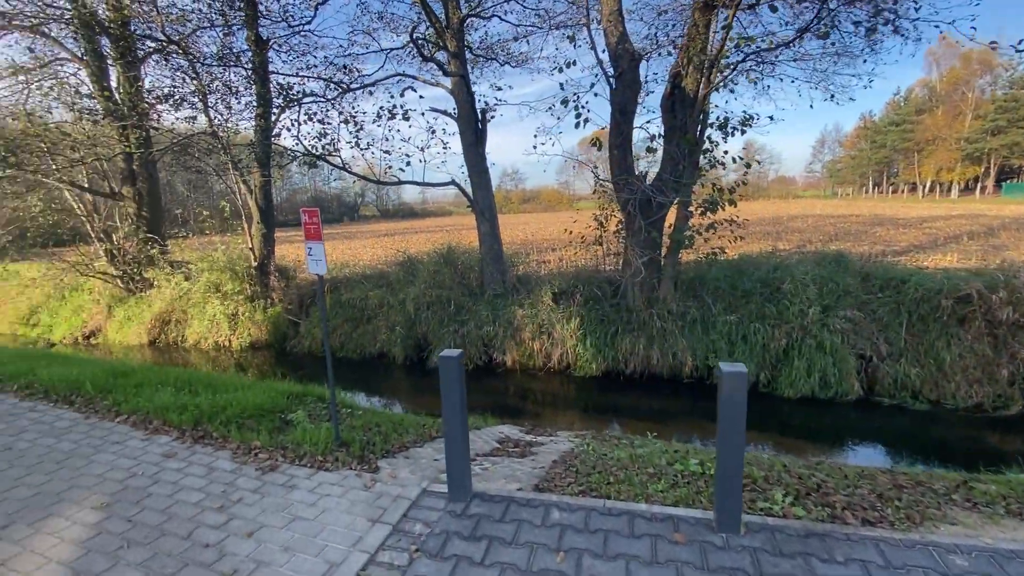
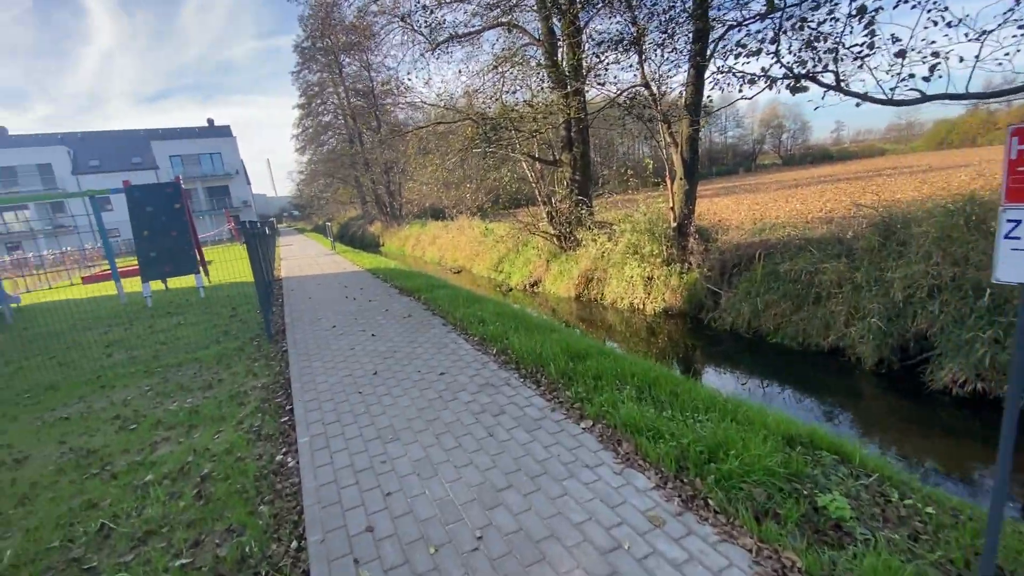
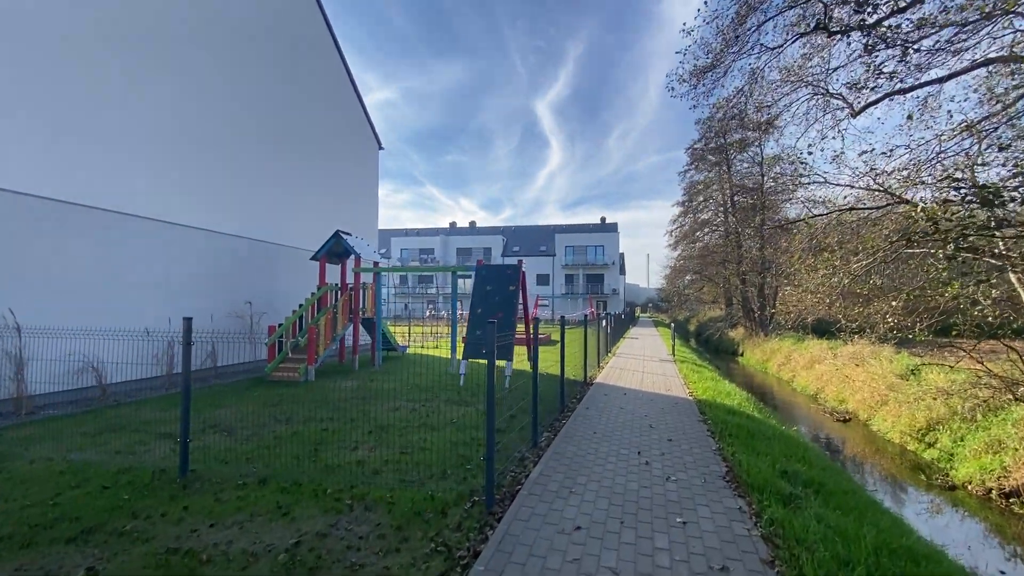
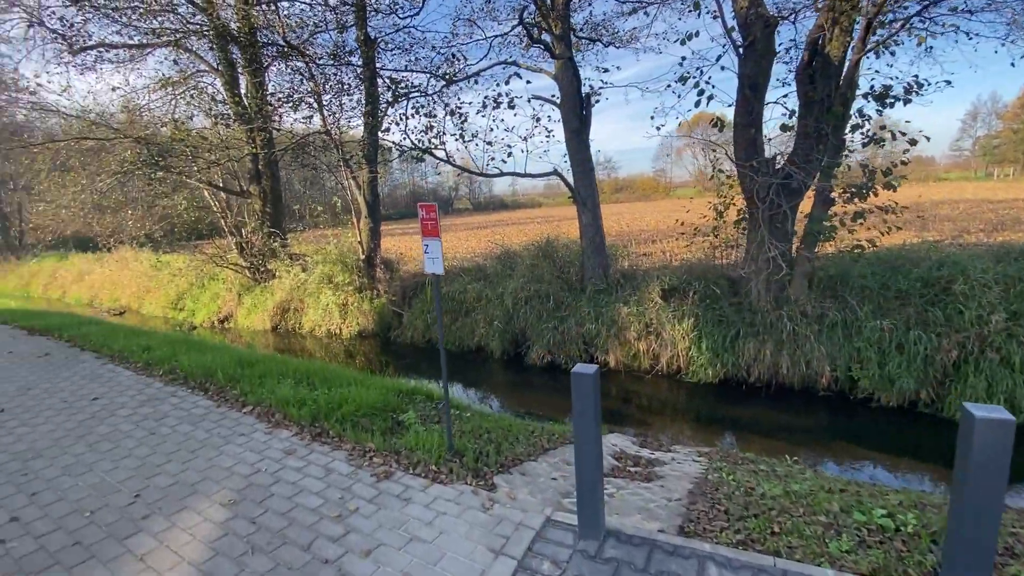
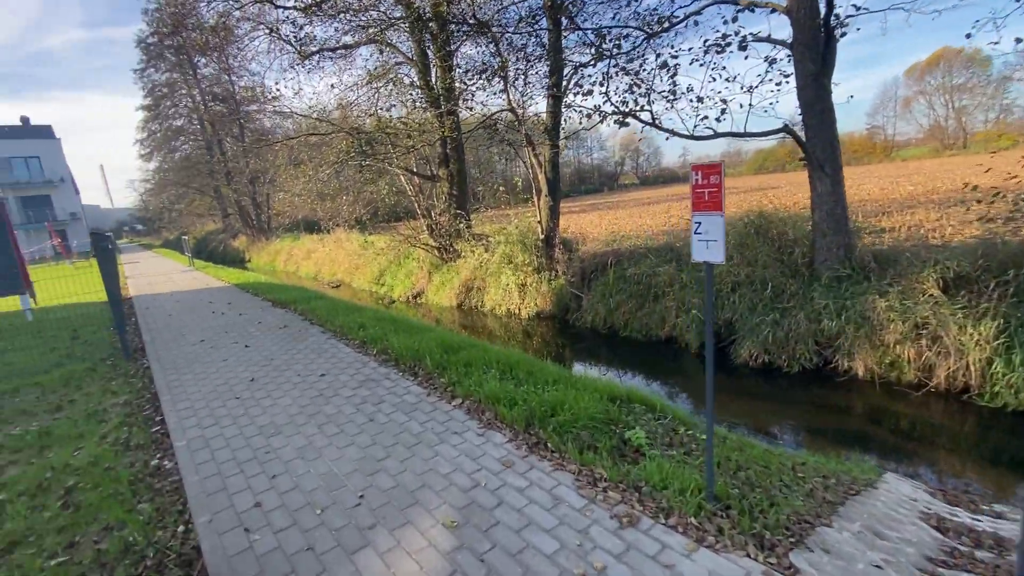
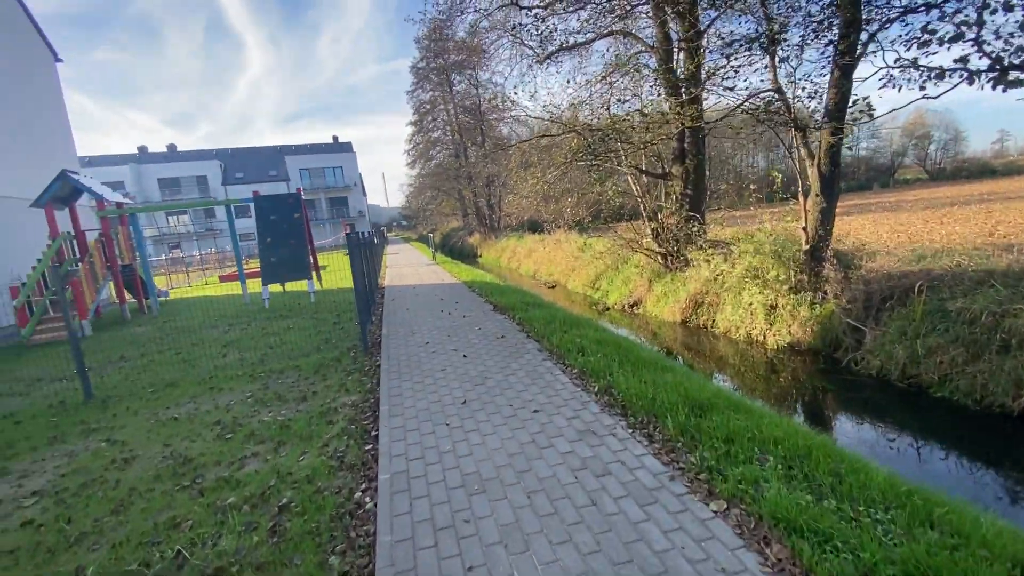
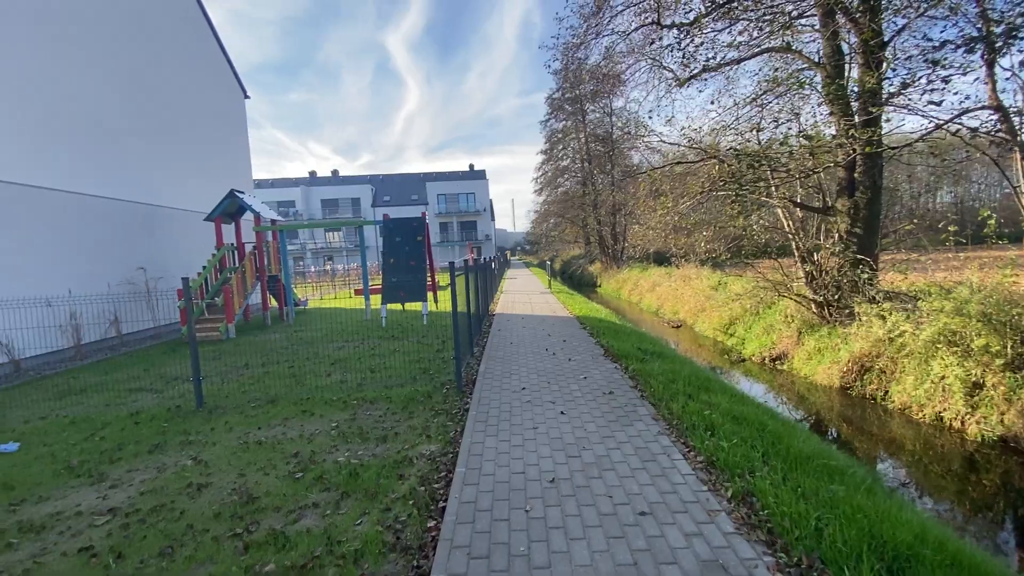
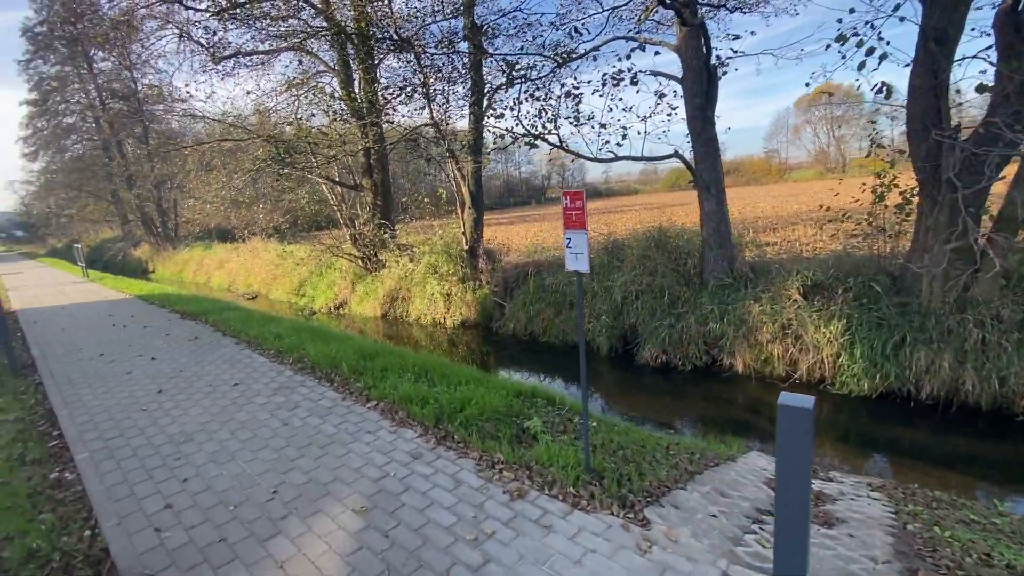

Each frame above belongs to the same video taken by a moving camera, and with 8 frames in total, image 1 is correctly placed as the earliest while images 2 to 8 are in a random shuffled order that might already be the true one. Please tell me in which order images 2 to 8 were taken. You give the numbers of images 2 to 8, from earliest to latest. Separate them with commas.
4, 8, 5, 2, 6, 7, 3
